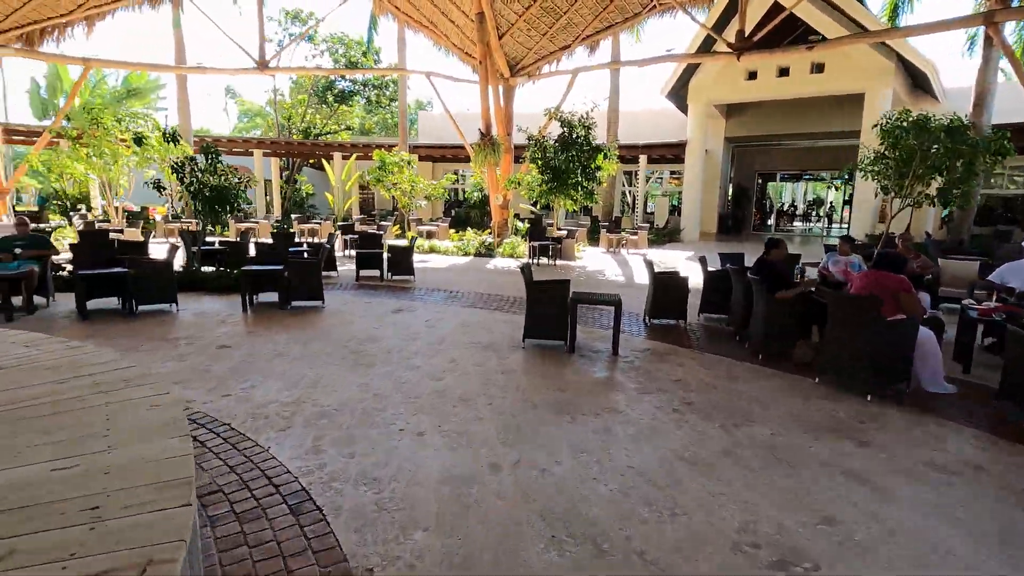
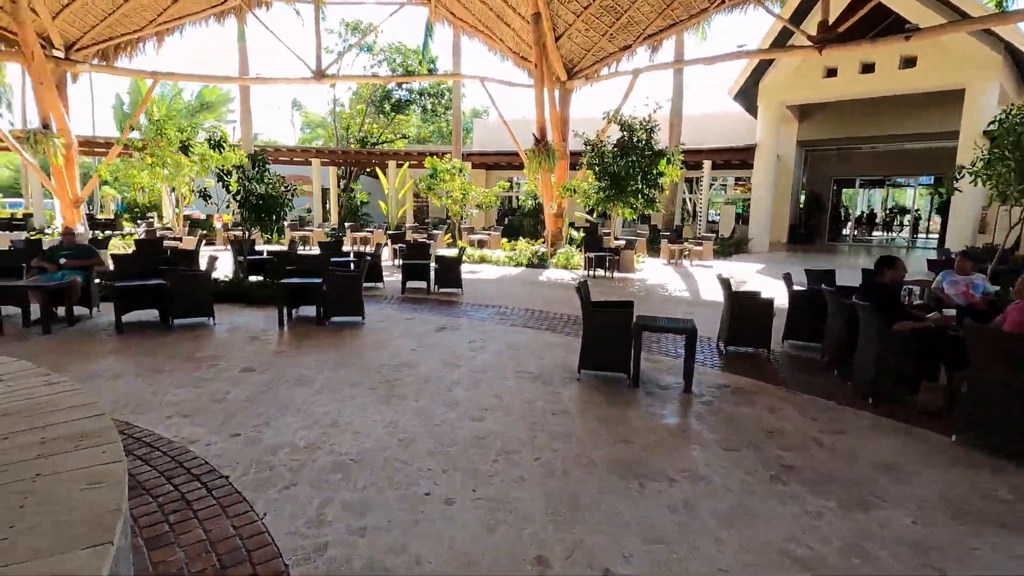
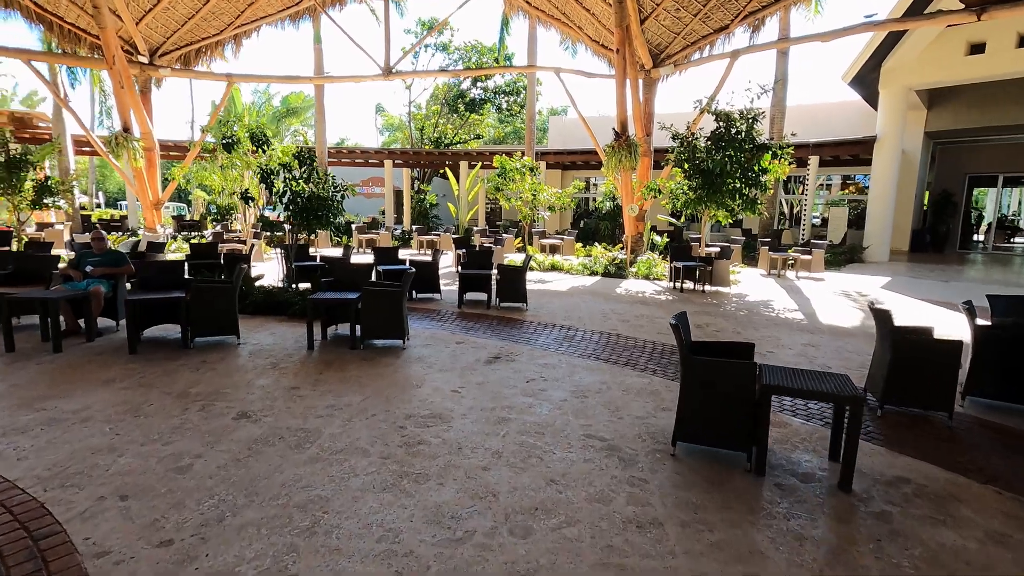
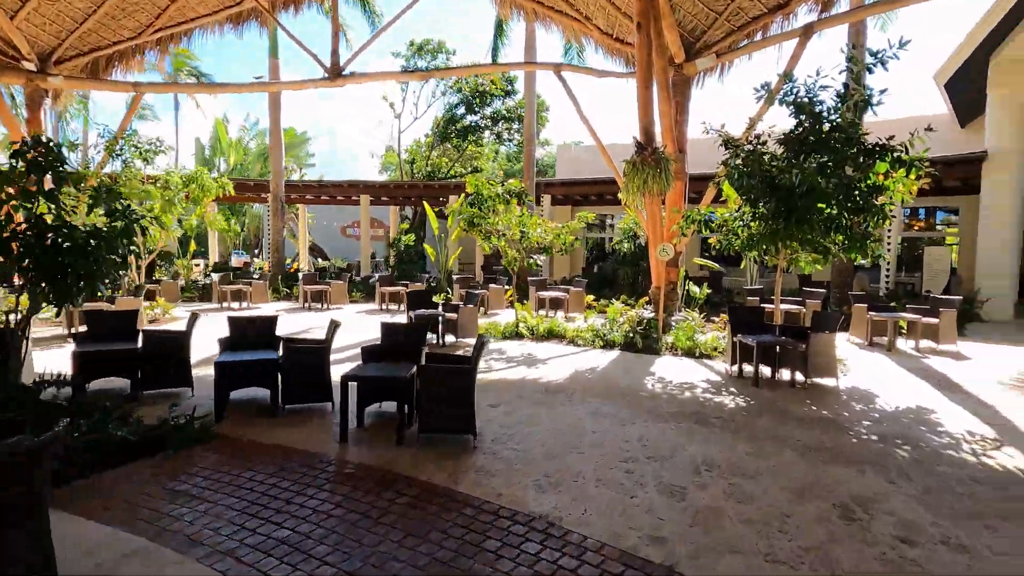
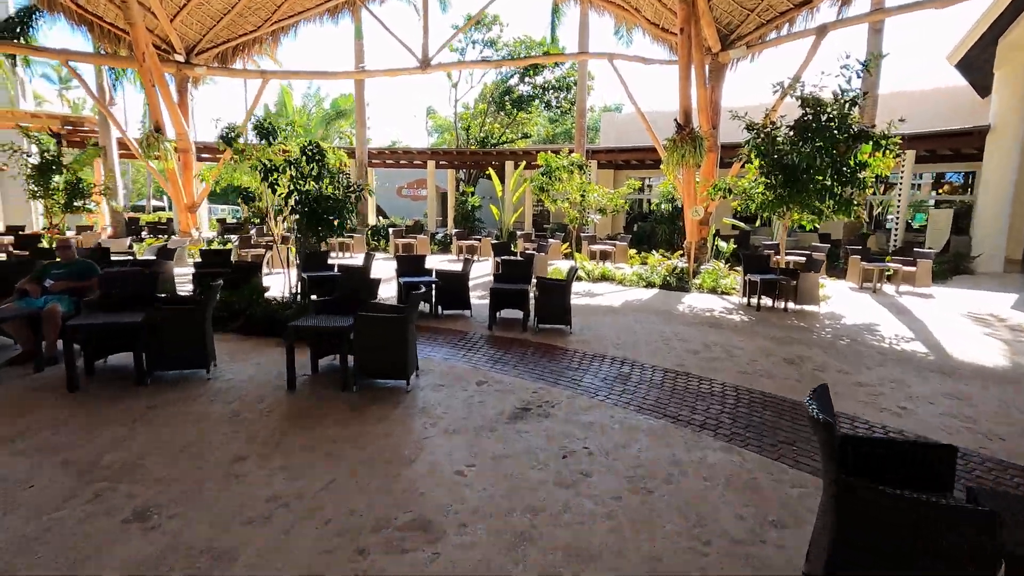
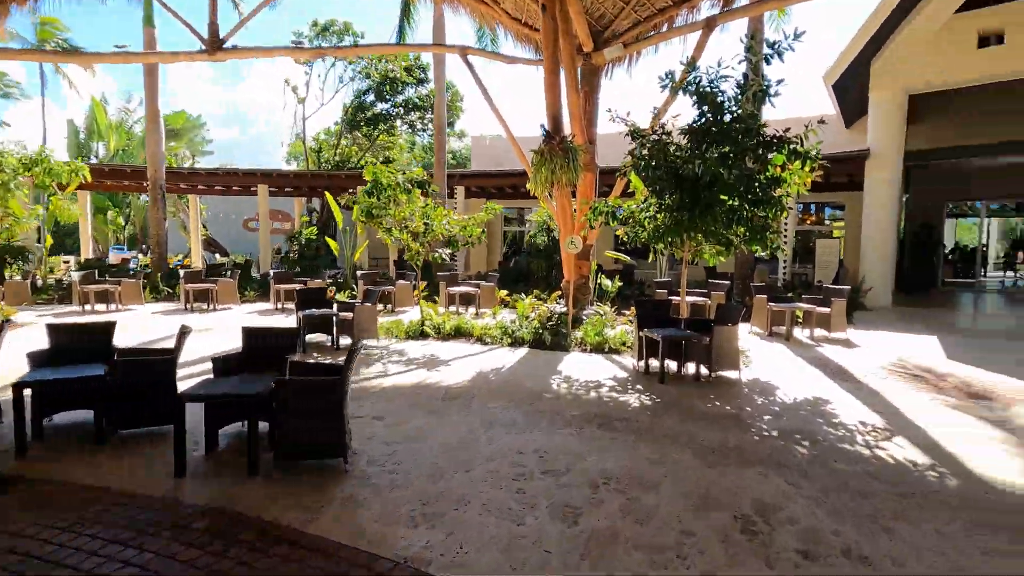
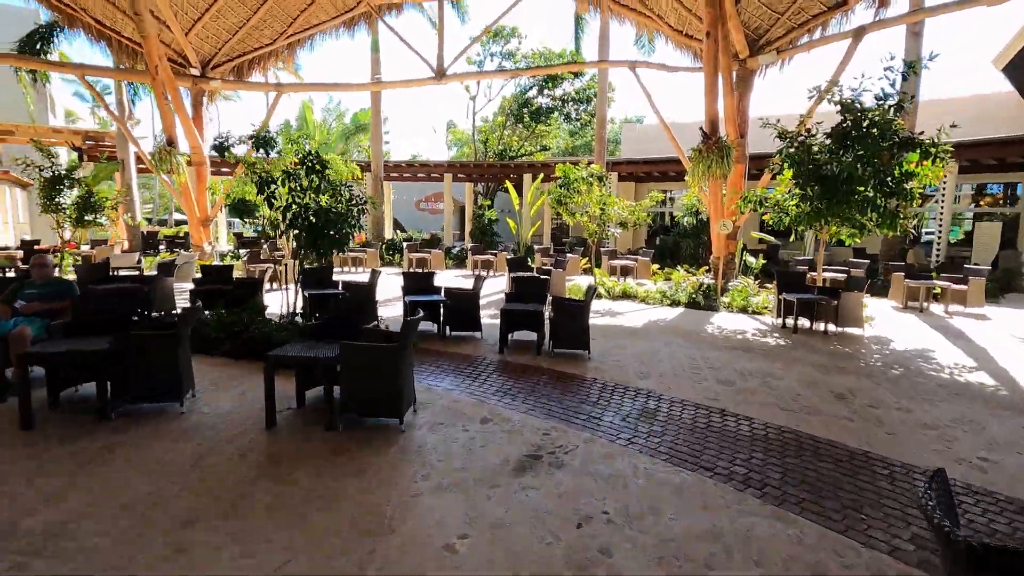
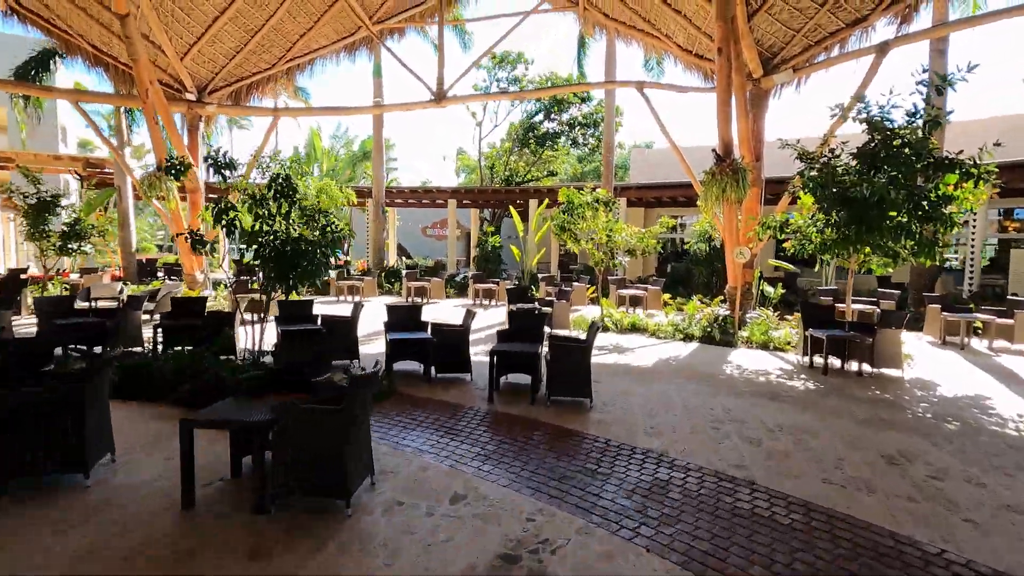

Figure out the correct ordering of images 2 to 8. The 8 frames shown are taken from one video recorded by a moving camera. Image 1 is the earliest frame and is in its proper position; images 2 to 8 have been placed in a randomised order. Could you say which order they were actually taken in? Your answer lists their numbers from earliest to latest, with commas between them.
2, 3, 5, 7, 8, 4, 6
